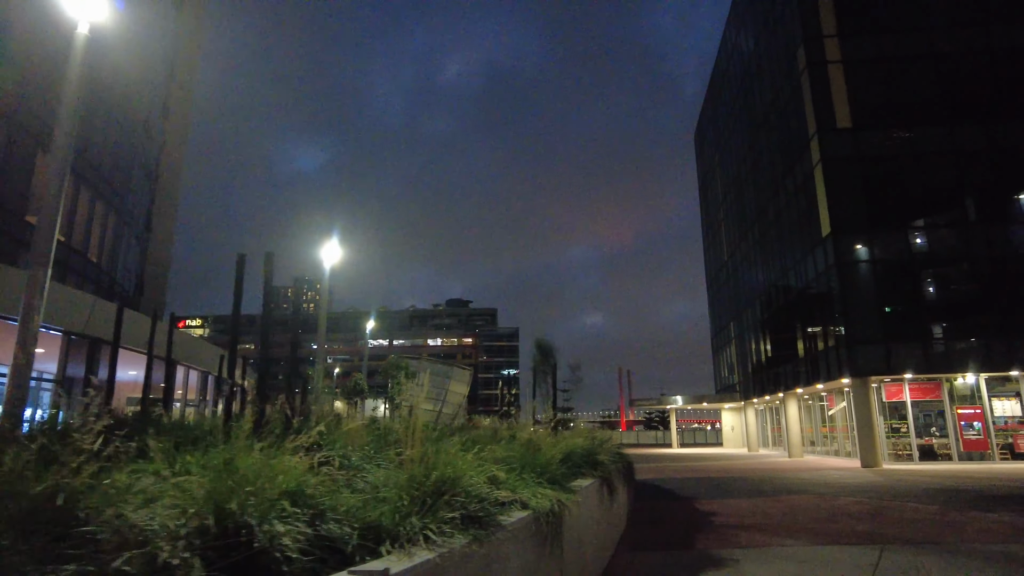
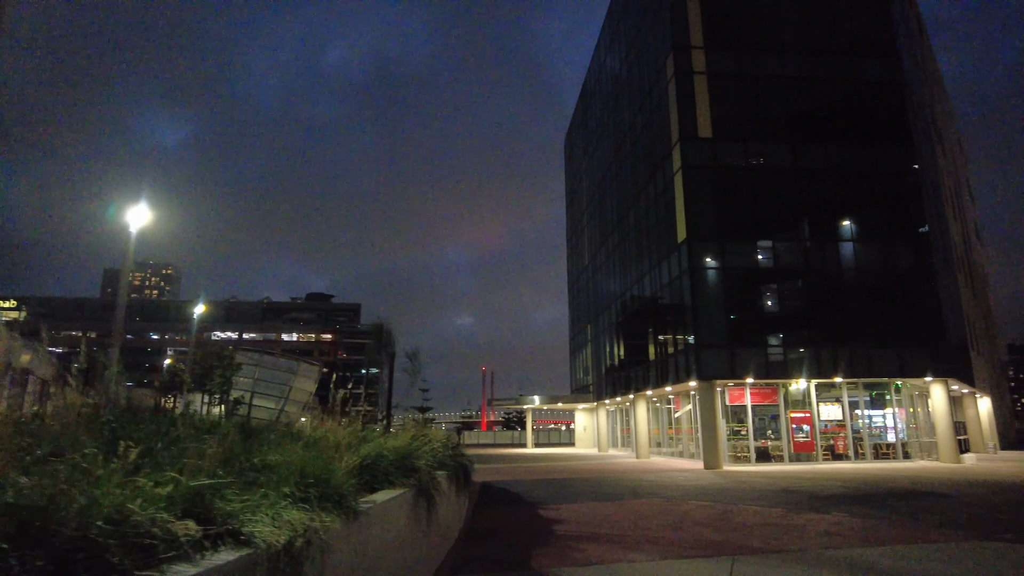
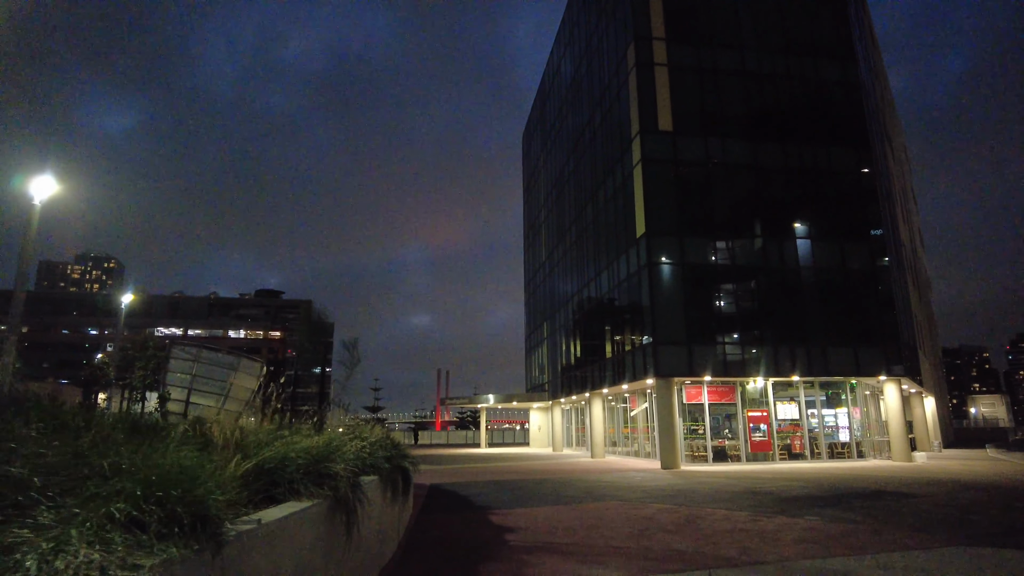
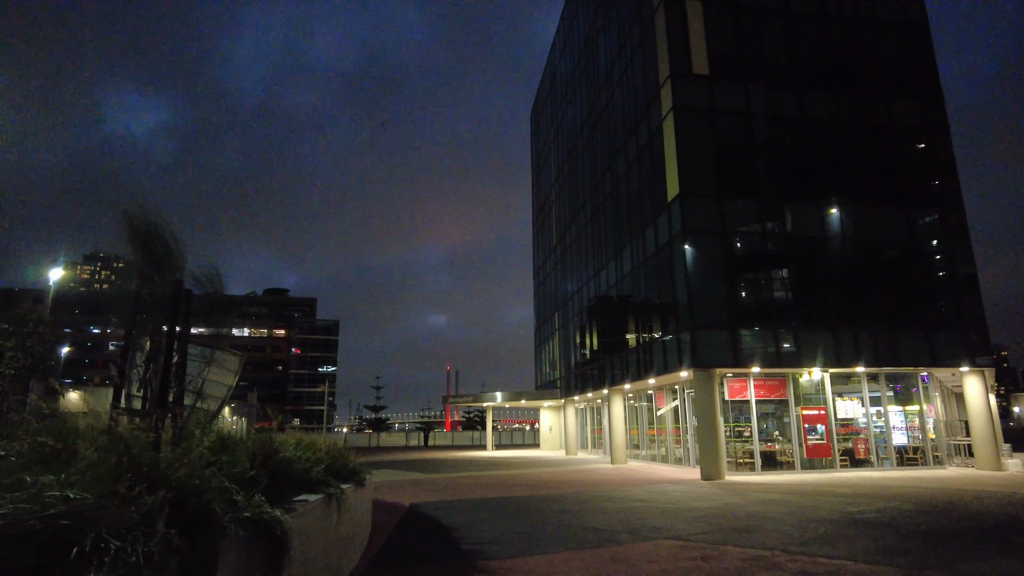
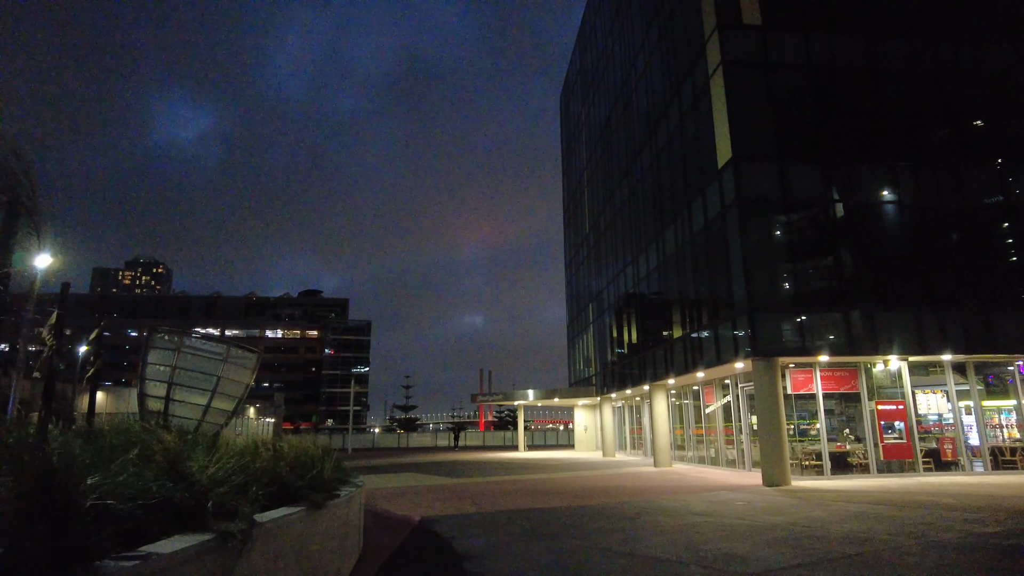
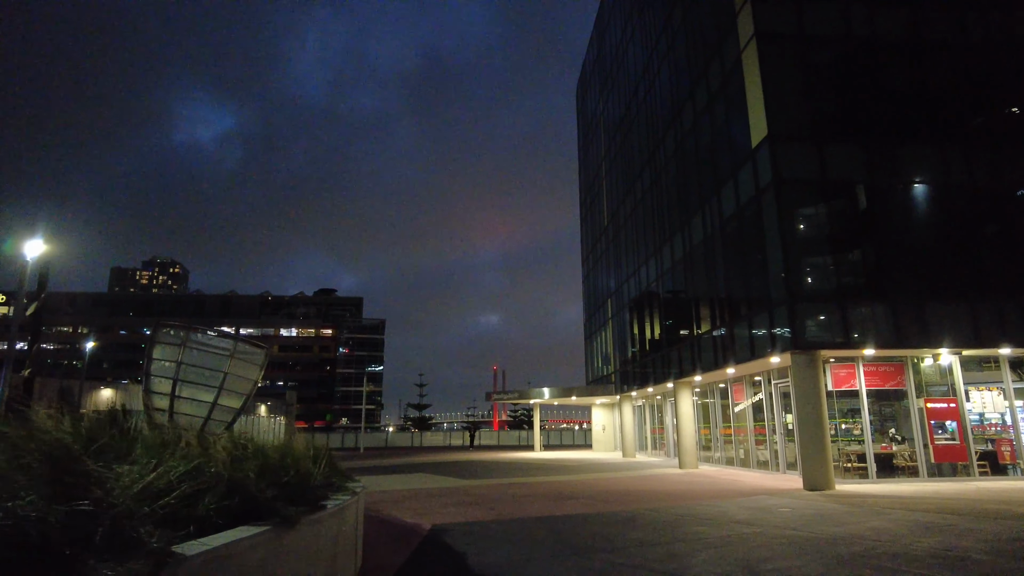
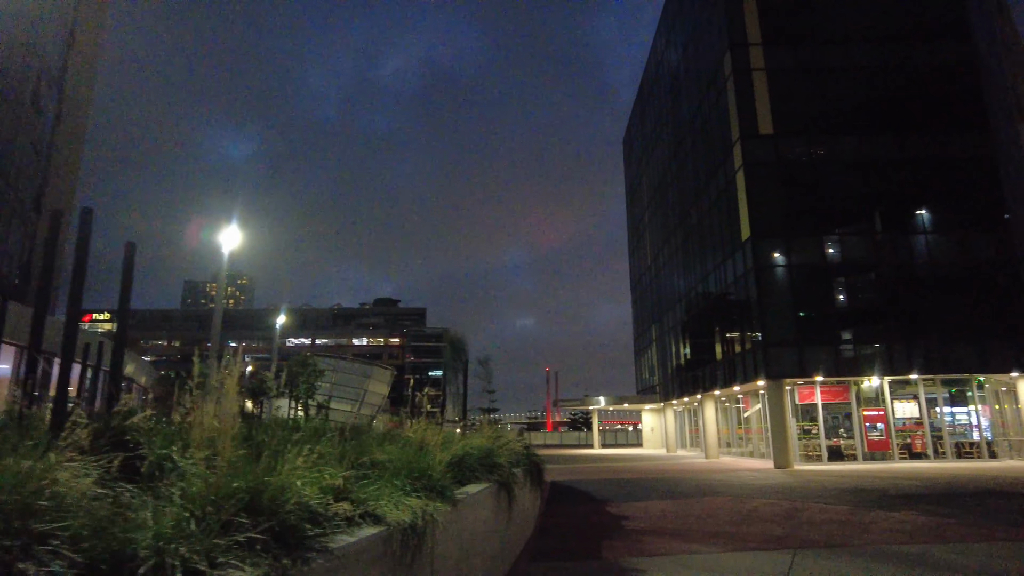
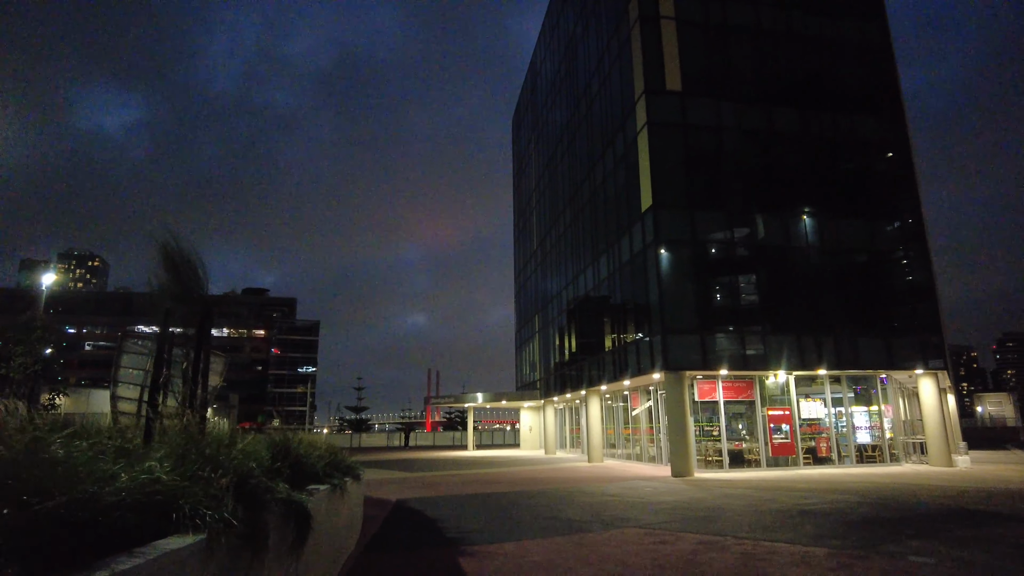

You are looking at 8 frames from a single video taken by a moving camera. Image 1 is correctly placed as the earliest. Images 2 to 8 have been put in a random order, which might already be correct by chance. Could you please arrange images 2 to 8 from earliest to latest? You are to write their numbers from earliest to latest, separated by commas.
7, 2, 3, 8, 4, 5, 6
